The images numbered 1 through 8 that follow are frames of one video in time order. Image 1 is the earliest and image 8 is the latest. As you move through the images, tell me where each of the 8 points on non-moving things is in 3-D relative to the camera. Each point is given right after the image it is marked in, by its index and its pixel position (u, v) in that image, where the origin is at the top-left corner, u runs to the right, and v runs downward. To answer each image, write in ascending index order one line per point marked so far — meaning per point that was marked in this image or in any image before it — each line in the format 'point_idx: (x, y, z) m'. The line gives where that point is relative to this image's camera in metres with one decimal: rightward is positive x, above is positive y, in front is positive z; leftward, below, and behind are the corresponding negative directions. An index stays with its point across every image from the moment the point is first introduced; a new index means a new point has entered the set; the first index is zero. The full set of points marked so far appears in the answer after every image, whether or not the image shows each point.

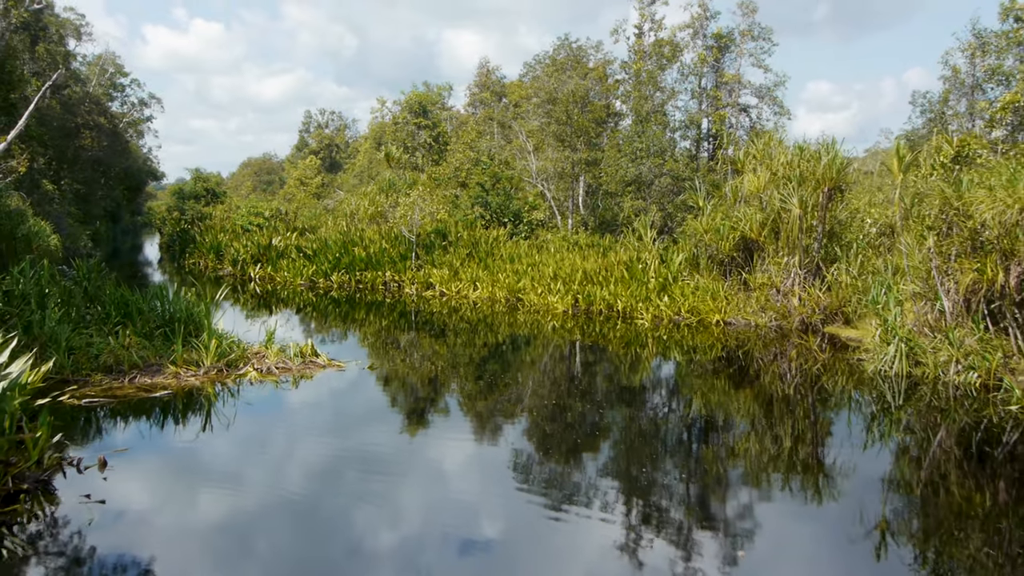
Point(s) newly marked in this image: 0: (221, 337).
0: (-2.1, -0.4, +7.0) m
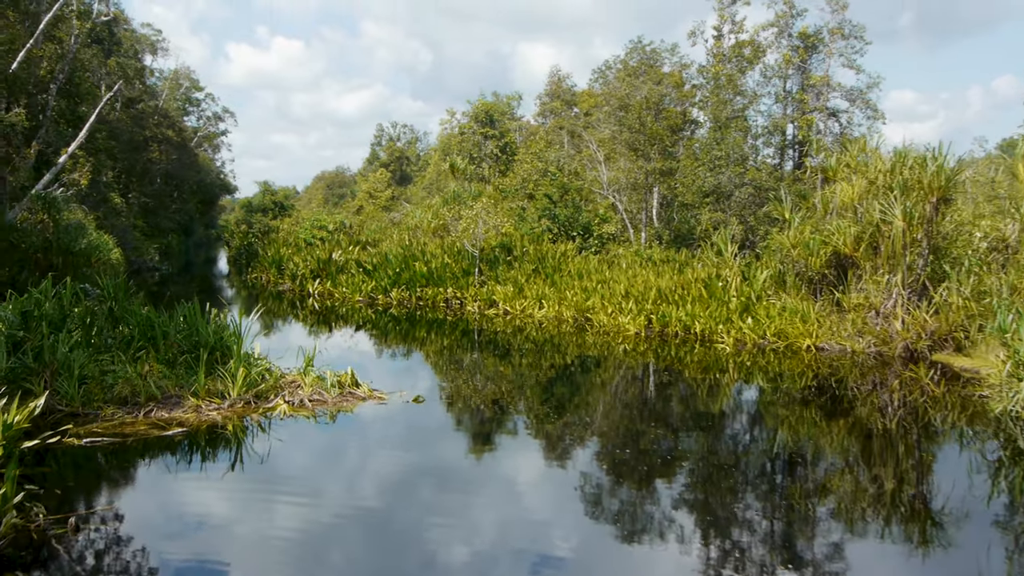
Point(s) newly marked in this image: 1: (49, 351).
0: (-1.7, -0.5, +6.3) m
1: (-2.8, -0.4, +5.8) m
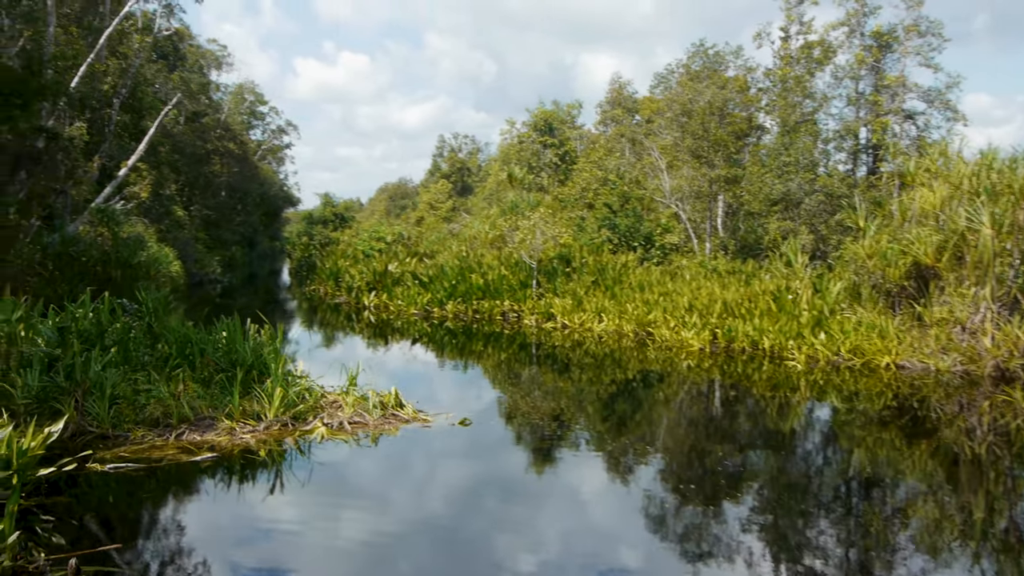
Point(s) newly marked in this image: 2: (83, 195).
0: (-1.4, -0.6, +6.0) m
1: (-2.5, -0.5, +5.6) m
2: (-7.5, +1.6, +16.7) m
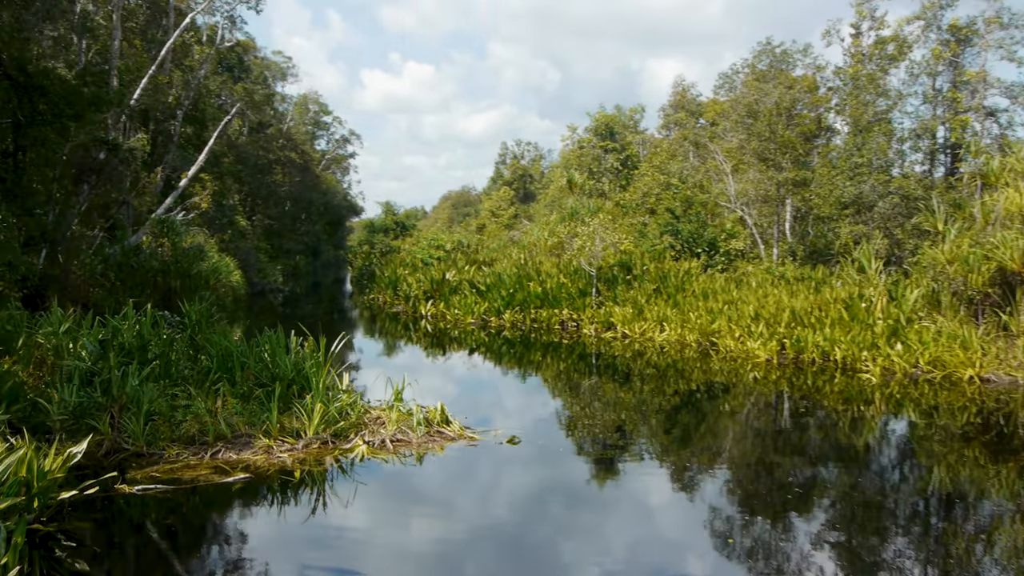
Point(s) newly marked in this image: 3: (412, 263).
0: (-1.1, -0.7, +5.8) m
1: (-2.2, -0.6, +5.4) m
2: (-6.4, +1.4, +16.8) m
3: (-2.0, +0.5, +18.8) m
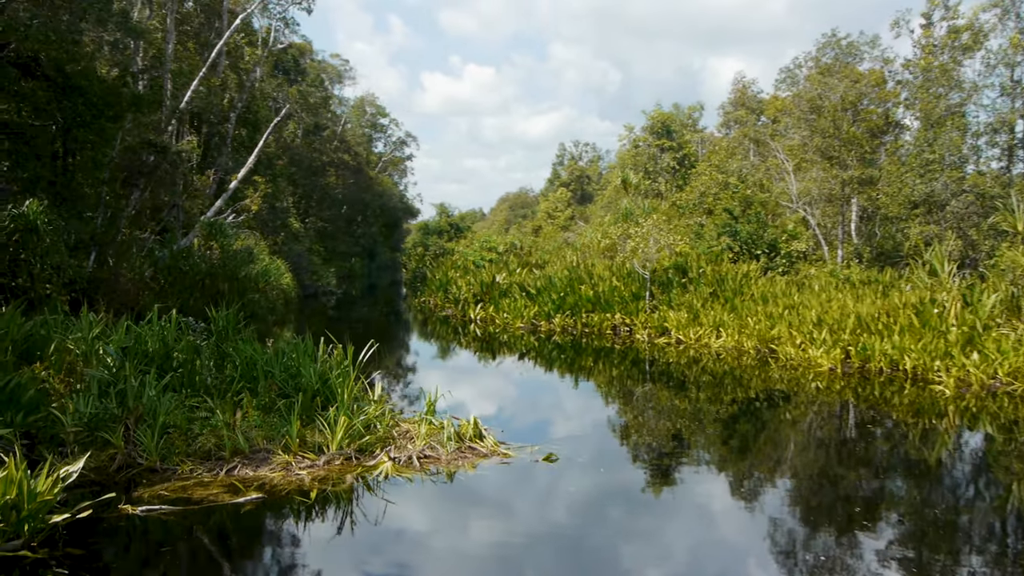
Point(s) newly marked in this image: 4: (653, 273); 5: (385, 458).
0: (-0.9, -0.7, +5.4) m
1: (-2.0, -0.6, +5.2) m
2: (-5.5, +1.4, +16.8) m
3: (-0.9, +0.4, +18.5) m
4: (+2.0, +0.2, +13.3) m
5: (-0.7, -0.9, +5.1) m
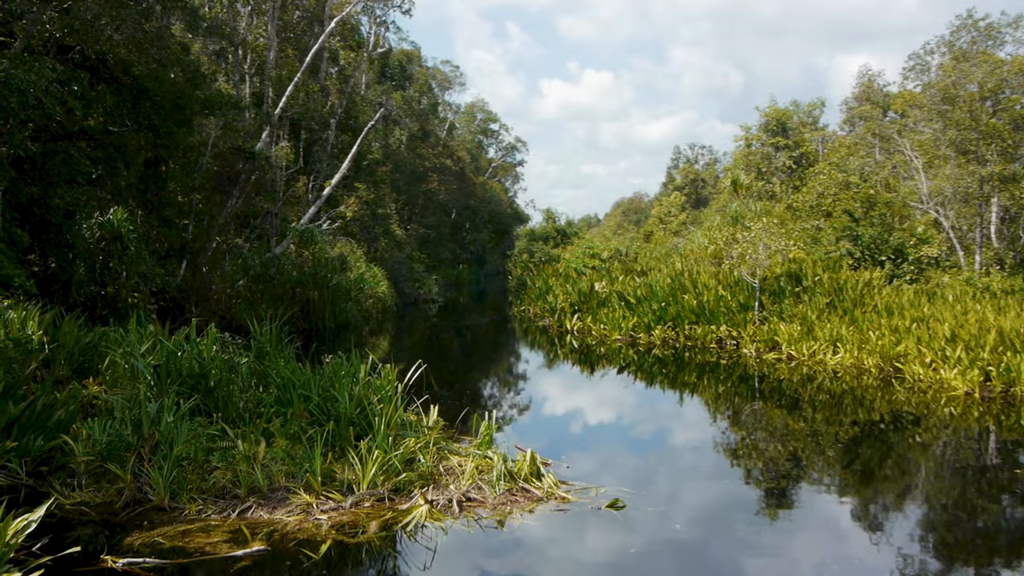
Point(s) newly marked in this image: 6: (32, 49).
0: (-0.6, -0.8, +4.7) m
1: (-1.7, -0.7, +4.6) m
2: (-3.8, +1.3, +16.6) m
3: (+1.0, +0.3, +17.8) m
4: (+3.2, +0.1, +12.2) m
5: (-0.4, -1.0, +4.4) m
6: (-4.0, +2.0, +8.0) m
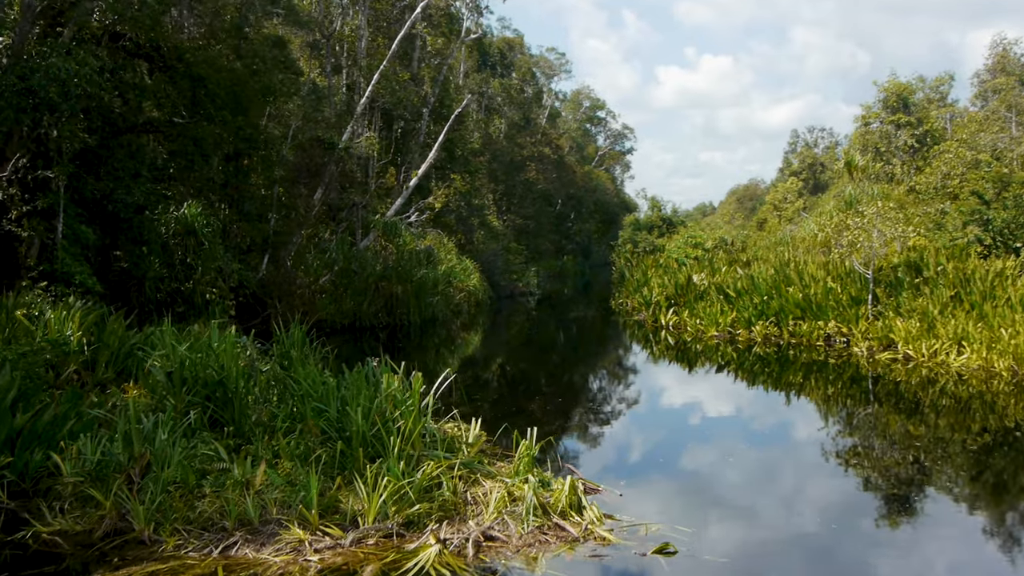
0: (-0.4, -0.8, +4.1) m
1: (-1.6, -0.7, +4.1) m
2: (-2.2, +1.4, +16.3) m
3: (+2.7, +0.4, +16.8) m
4: (+4.2, +0.2, +11.0) m
5: (-0.3, -1.0, +3.7) m
6: (-3.5, +2.0, +7.7) m
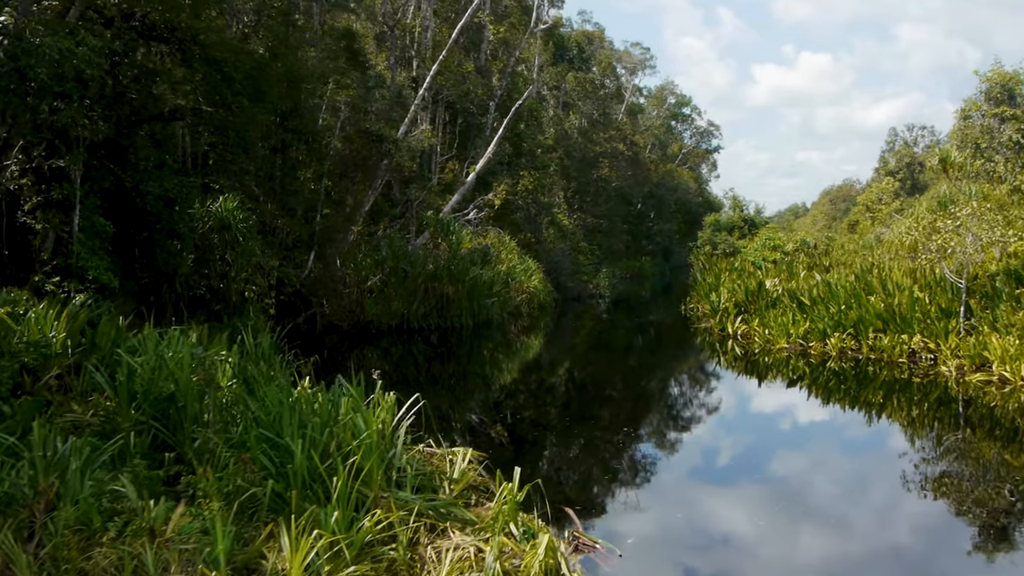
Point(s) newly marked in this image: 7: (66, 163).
0: (-0.5, -0.8, +3.4) m
1: (-1.7, -0.7, +3.5) m
2: (-1.1, +1.4, +15.6) m
3: (+3.8, +0.3, +15.8) m
4: (+4.8, +0.1, +9.8) m
5: (-0.4, -1.0, +3.0) m
6: (-3.2, +2.1, +7.2) m
7: (-3.5, +1.0, +7.4) m
